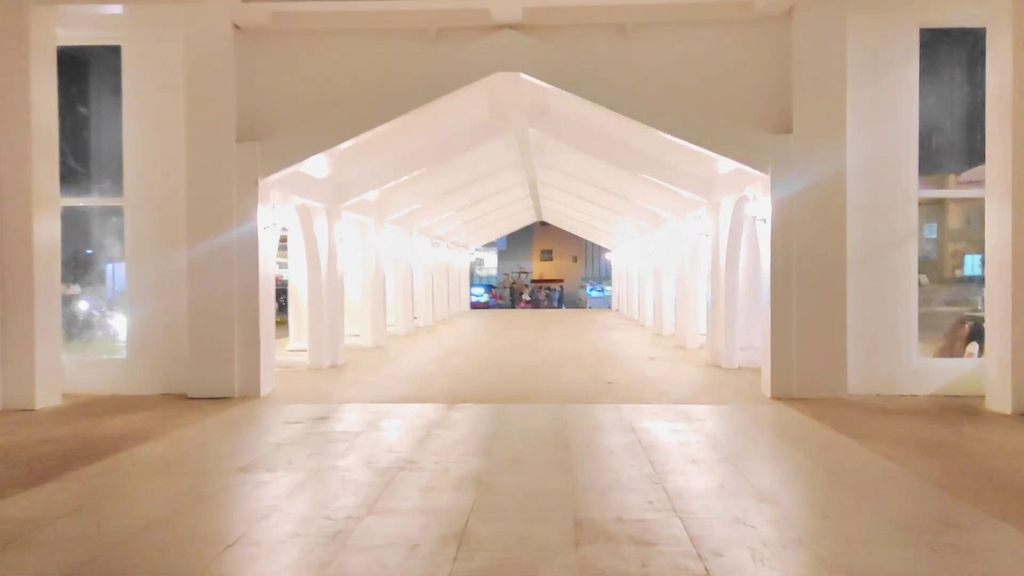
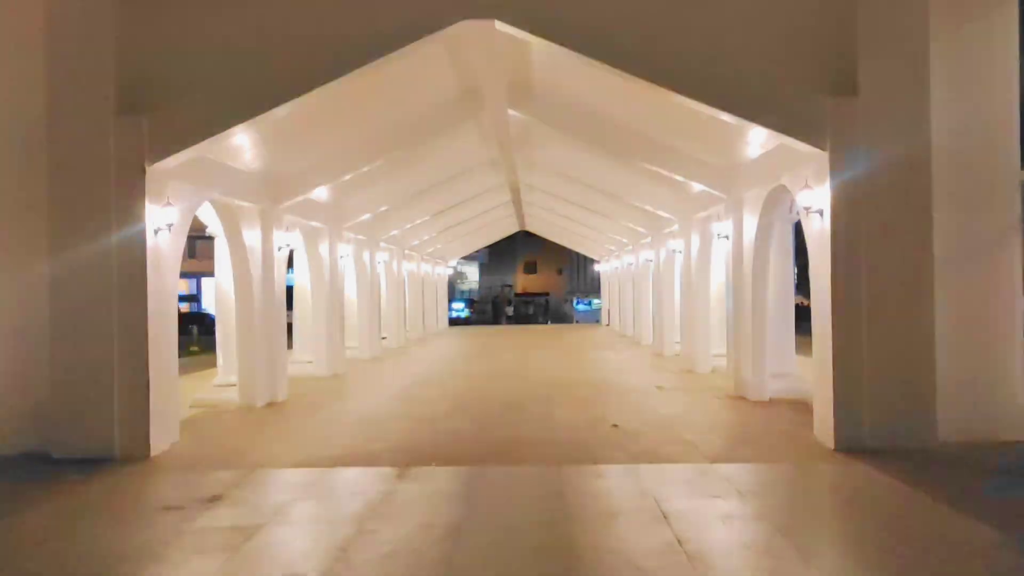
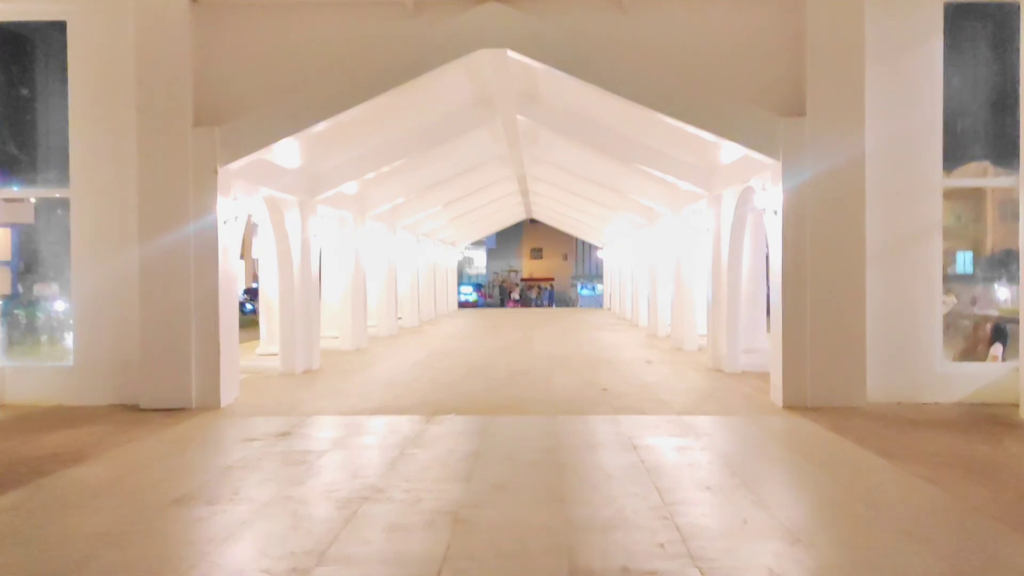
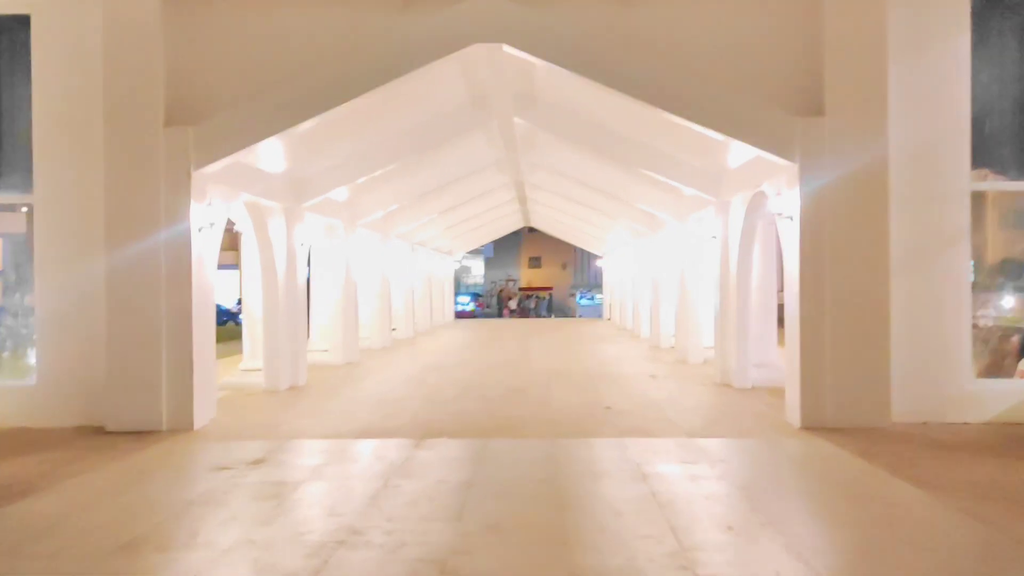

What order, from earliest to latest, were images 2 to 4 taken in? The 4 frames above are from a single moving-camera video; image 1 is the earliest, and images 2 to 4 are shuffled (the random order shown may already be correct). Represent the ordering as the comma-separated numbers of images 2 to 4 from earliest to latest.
3, 4, 2
